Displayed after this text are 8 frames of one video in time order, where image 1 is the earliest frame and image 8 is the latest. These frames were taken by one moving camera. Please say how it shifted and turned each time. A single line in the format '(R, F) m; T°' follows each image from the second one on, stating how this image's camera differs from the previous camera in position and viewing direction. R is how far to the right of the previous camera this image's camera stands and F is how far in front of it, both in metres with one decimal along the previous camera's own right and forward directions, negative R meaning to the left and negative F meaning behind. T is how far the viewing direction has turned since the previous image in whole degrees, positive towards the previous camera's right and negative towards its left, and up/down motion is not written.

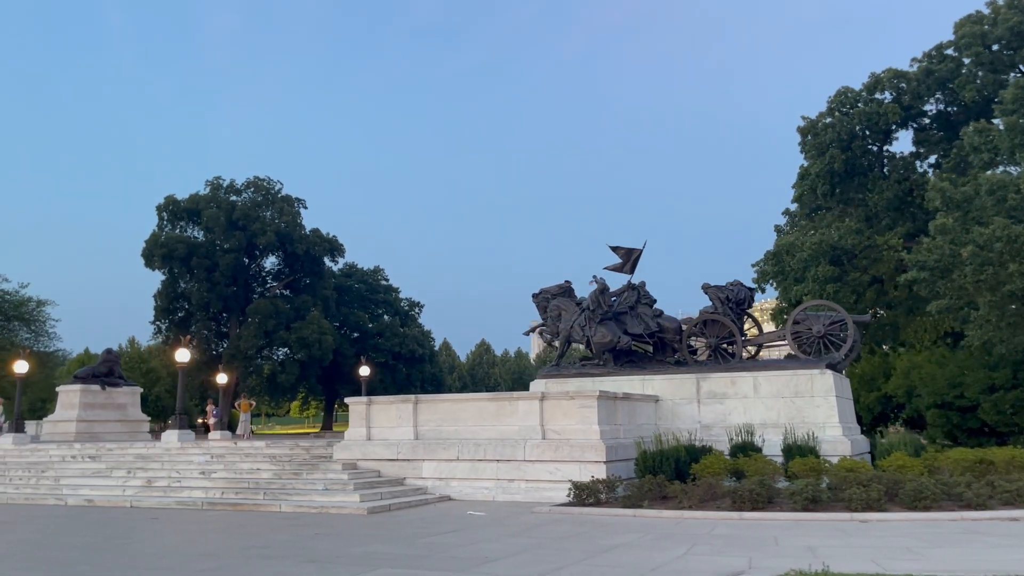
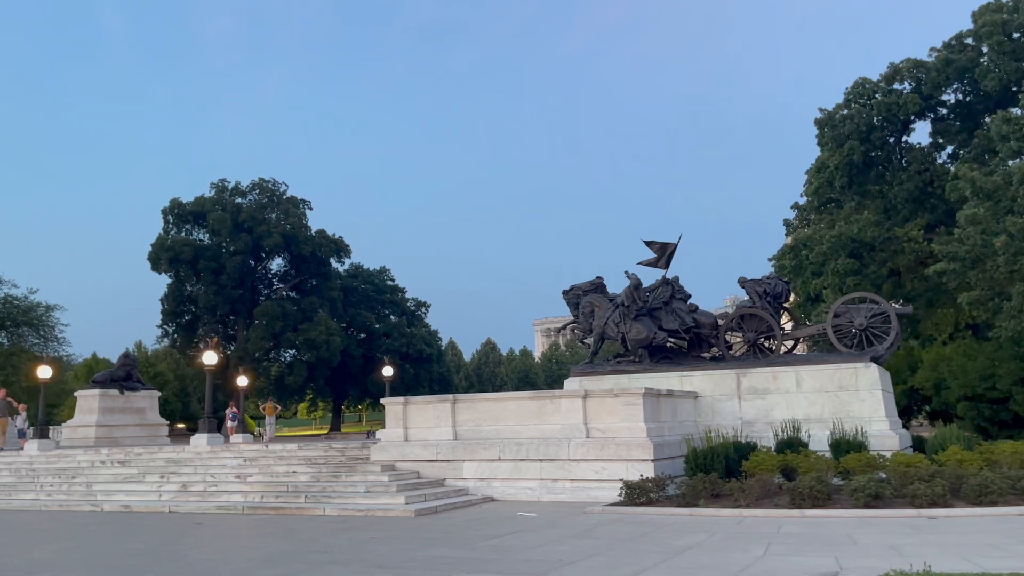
(-0.7, +0.3) m; 0°
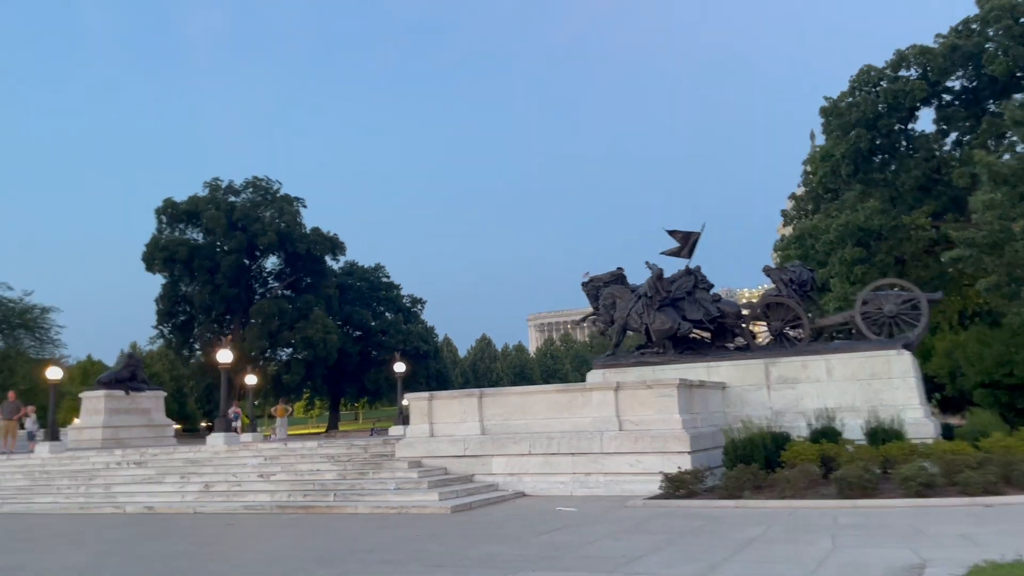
(-0.7, +0.3) m; +1°
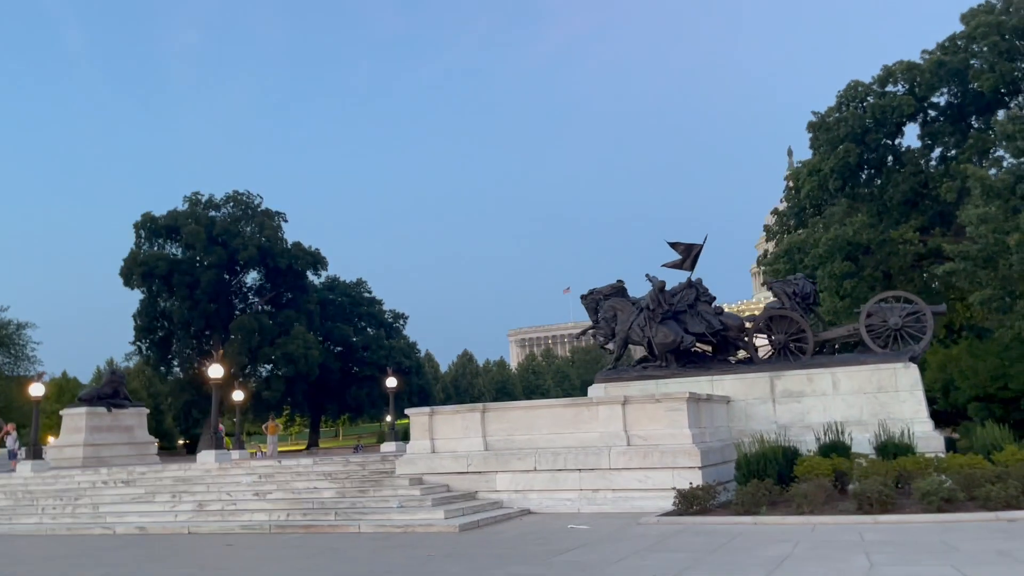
(-0.5, +0.3) m; +1°
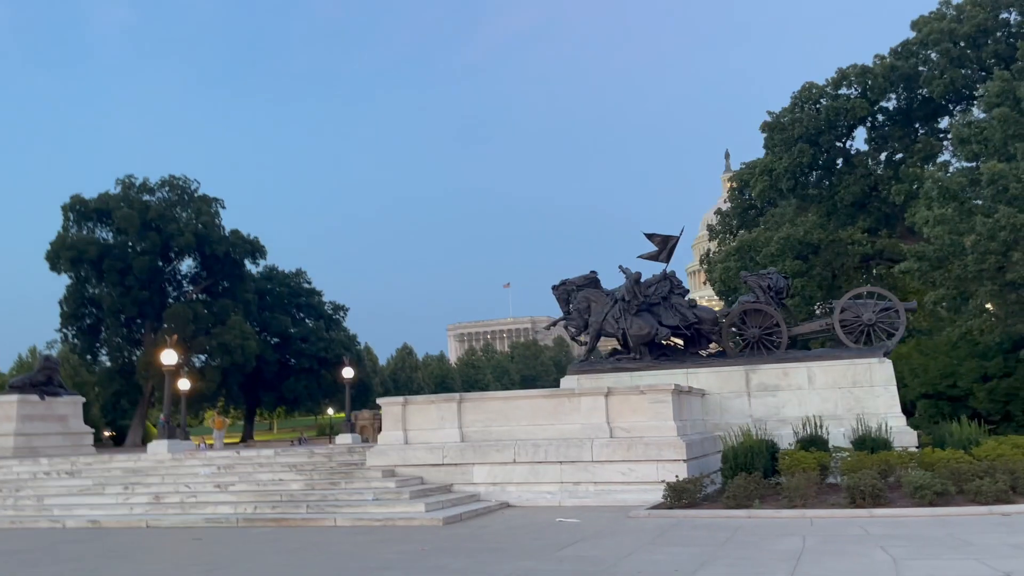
(-0.8, +0.5) m; +4°
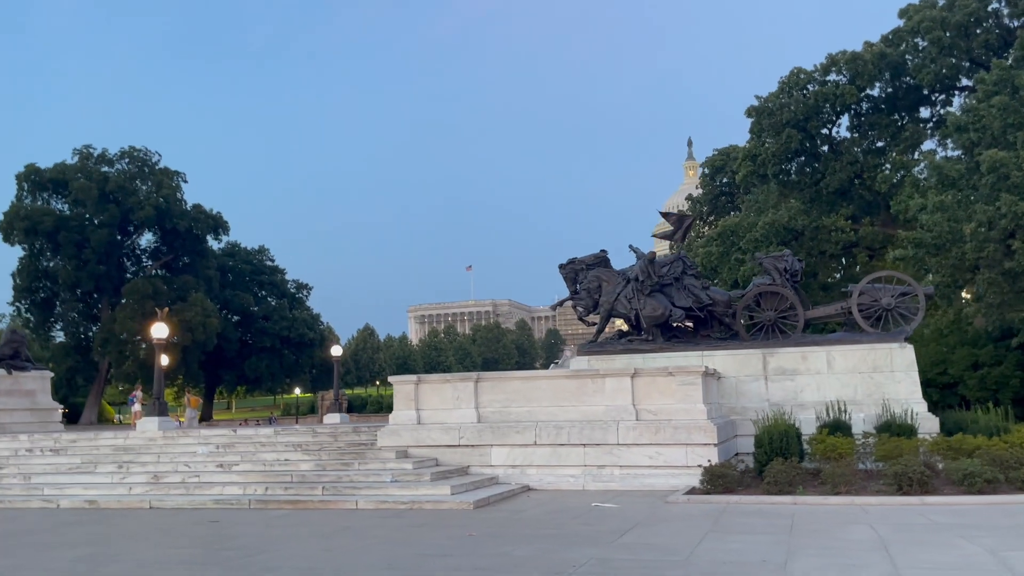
(-1.1, +0.6) m; +3°
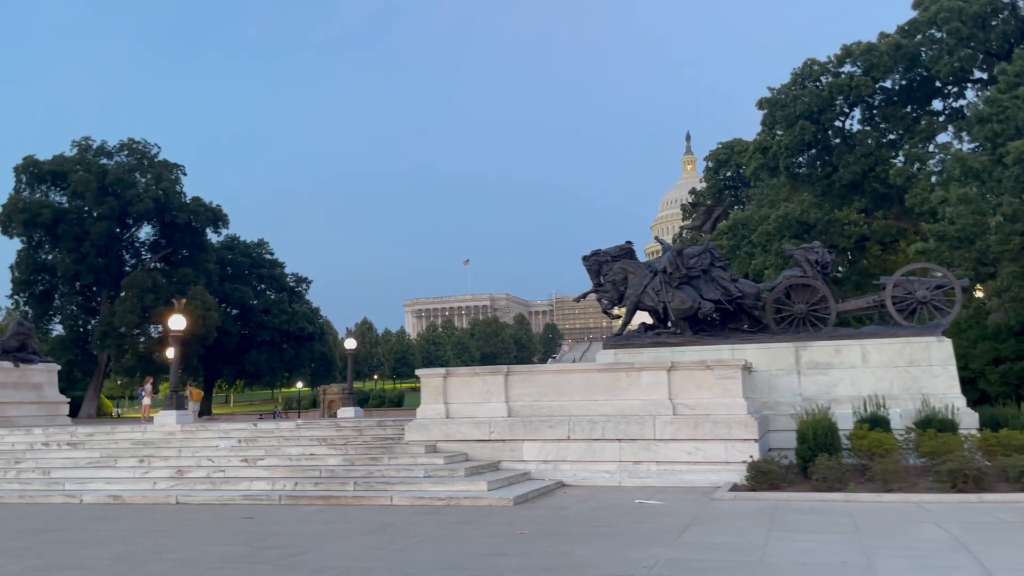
(-0.6, +0.4) m; 0°
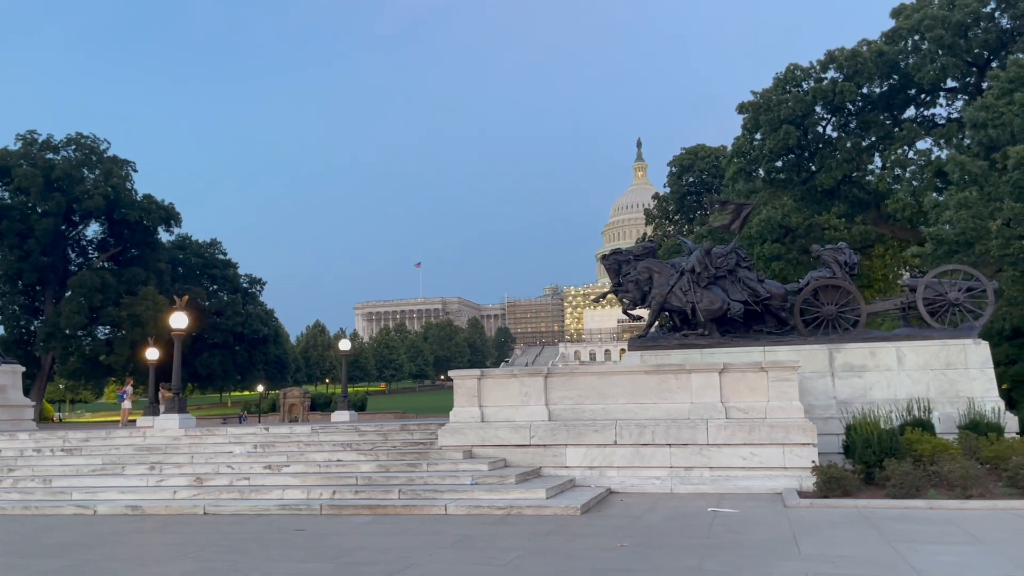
(-1.6, +0.7) m; +3°
